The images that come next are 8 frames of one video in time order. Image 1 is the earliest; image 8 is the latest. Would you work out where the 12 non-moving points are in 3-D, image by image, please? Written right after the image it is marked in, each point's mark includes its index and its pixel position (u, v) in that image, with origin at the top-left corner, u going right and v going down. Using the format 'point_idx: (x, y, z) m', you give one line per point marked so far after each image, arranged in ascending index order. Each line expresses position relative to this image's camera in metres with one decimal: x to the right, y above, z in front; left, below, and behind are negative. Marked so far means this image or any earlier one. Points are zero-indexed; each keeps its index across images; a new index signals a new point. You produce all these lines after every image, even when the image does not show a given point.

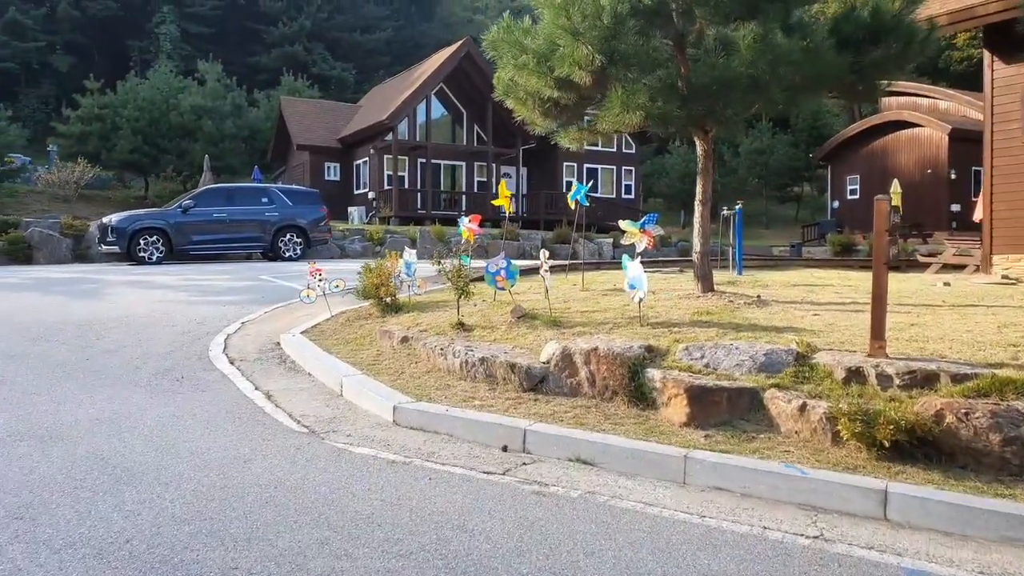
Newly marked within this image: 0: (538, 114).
0: (+0.3, +2.1, +9.4) m
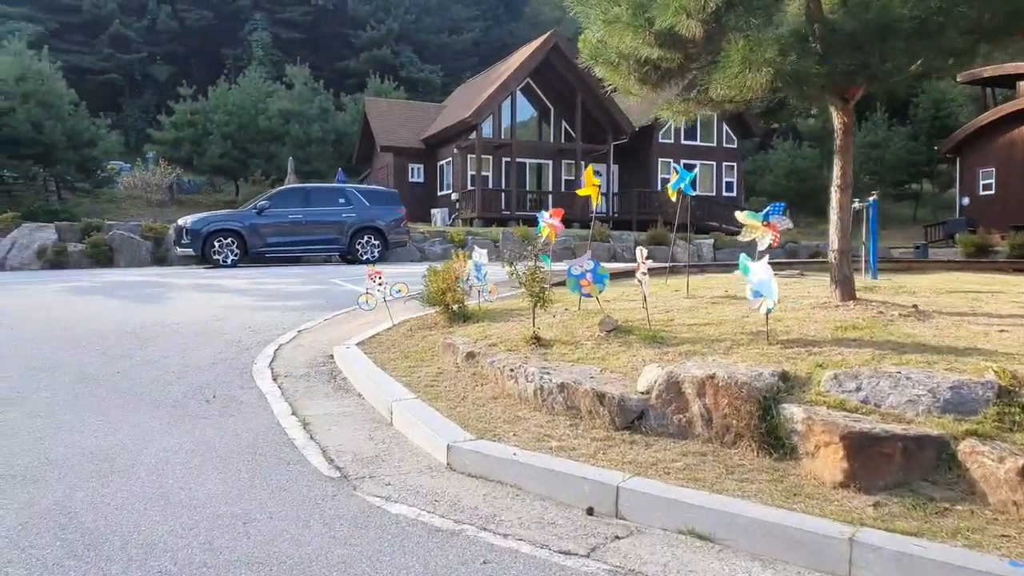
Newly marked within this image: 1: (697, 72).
0: (+1.2, +2.1, +7.8) m
1: (+1.8, +2.1, +7.5) m
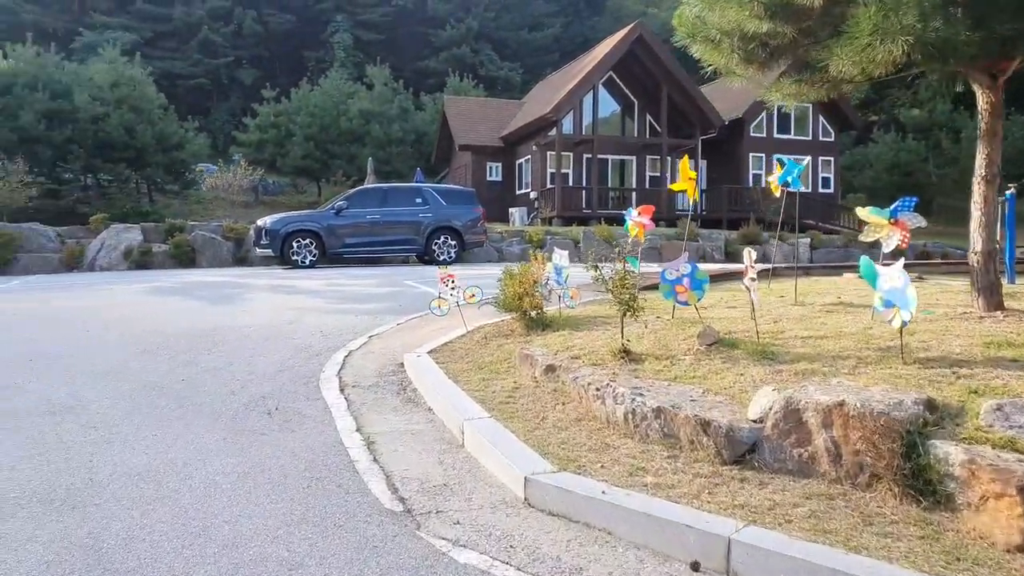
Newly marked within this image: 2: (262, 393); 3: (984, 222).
0: (+2.0, +2.0, +6.9) m
1: (+2.5, +2.0, +6.6) m
2: (-2.3, -1.0, +7.2) m
3: (+4.0, +0.6, +6.5) m
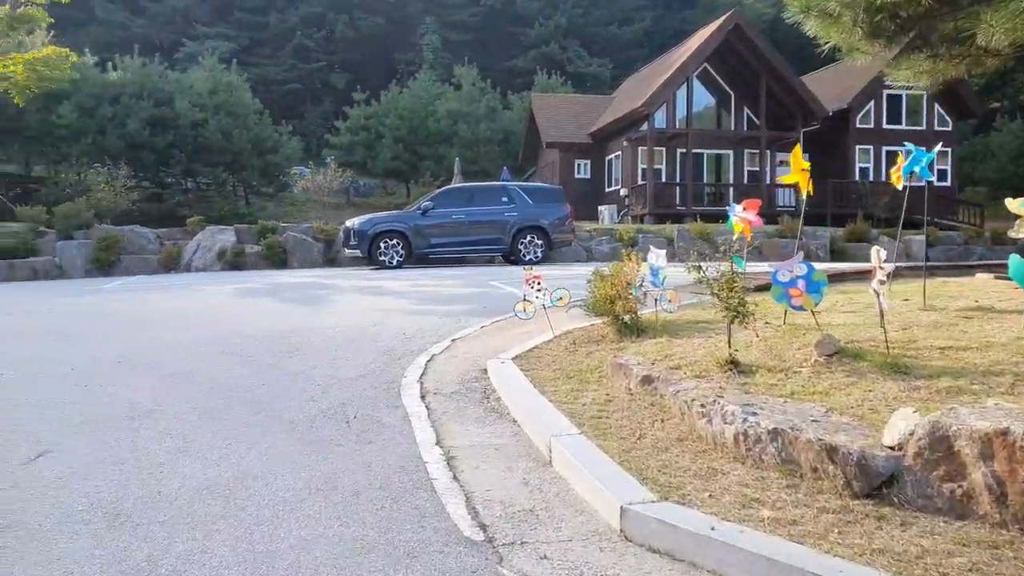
0: (+2.8, +2.0, +6.1) m
1: (+3.2, +2.0, +5.7) m
2: (-1.5, -1.0, +6.9) m
3: (+4.7, +0.5, +5.5) m
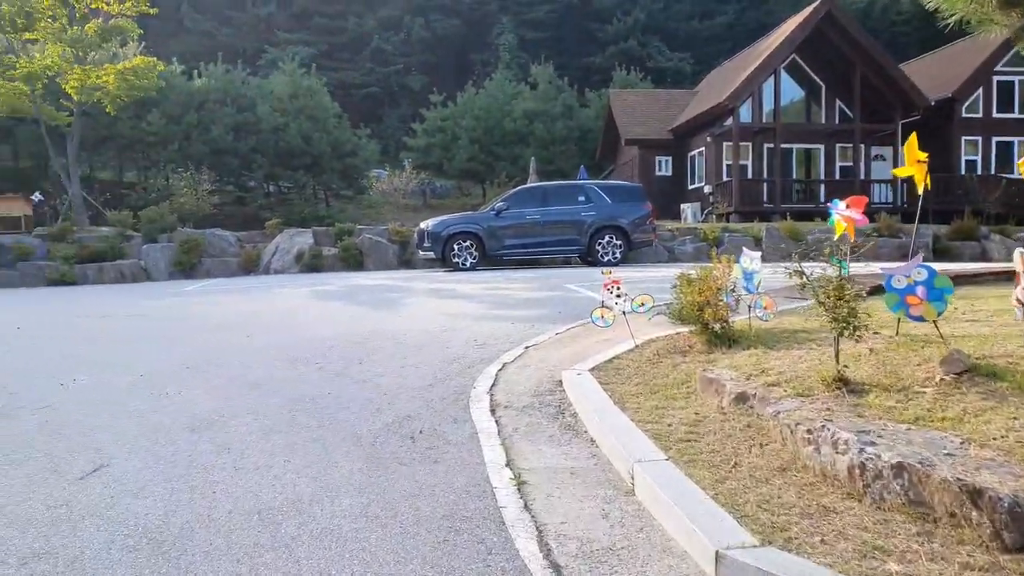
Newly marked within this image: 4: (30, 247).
0: (+3.3, +1.9, +5.3) m
1: (+3.8, +2.0, +4.9) m
2: (-0.9, -1.0, +6.5) m
3: (+5.1, +0.5, +4.5) m
4: (-12.0, +1.0, +19.0) m
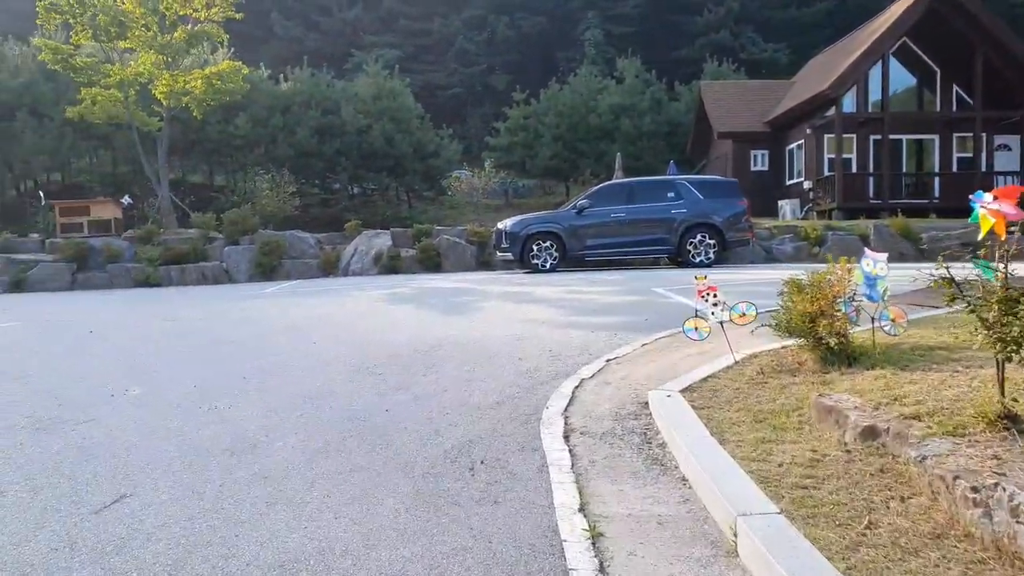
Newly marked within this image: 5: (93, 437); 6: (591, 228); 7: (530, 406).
0: (+3.7, +1.9, +4.1) m
1: (+4.1, +1.9, +3.6) m
2: (-0.3, -1.1, +5.7) m
3: (+5.4, +0.4, +3.1) m
4: (-9.9, +1.0, +19.4) m
5: (-3.1, -1.1, +5.7) m
6: (+1.8, +1.3, +17.2) m
7: (+0.2, -1.0, +6.3) m
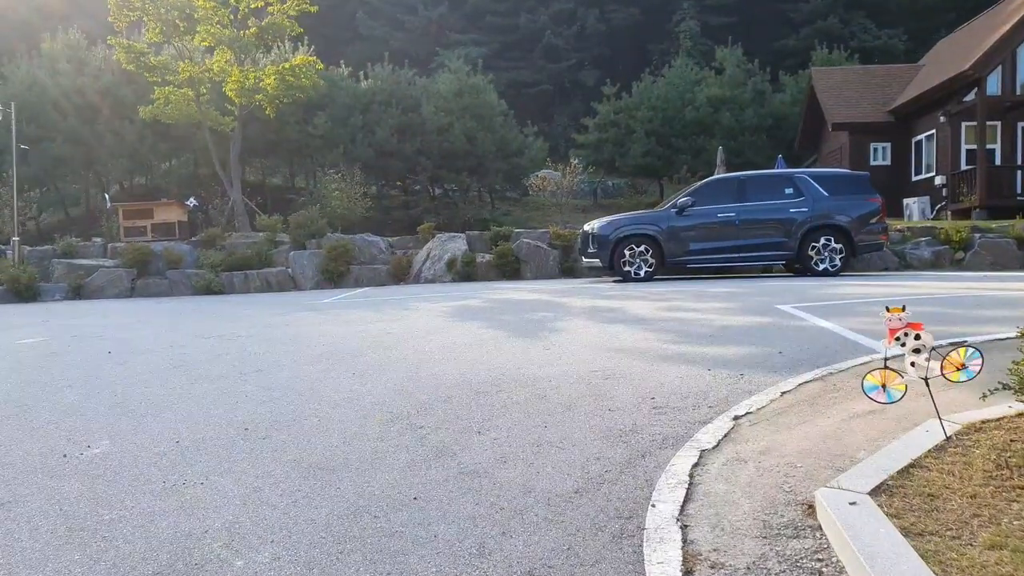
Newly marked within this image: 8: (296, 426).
0: (+3.9, +1.7, +1.6) m
1: (+4.3, +1.7, +1.1) m
2: (+0.1, -1.3, +3.7) m
3: (+5.5, +0.2, +0.4) m
4: (-7.9, +0.8, +18.3) m
5: (-2.7, -1.3, +4.0) m
6: (+3.5, +1.1, +14.9) m
7: (+0.6, -1.1, +4.2) m
8: (-1.6, -1.0, +5.8) m
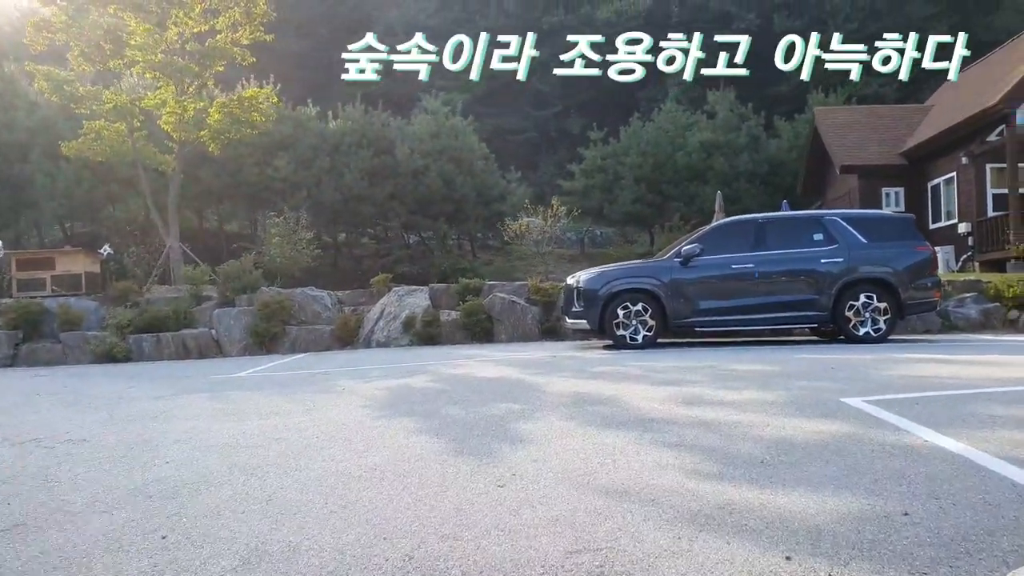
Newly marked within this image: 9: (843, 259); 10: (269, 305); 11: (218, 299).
0: (+3.6, +1.5, -1.2) m
1: (+3.9, +1.5, -1.8) m
2: (-0.3, -1.6, +0.6) m
3: (+5.2, +0.1, -2.5) m
4: (-8.5, -0.5, +15.2) m
5: (-3.1, -1.6, +0.9) m
6: (+2.9, 0.0, +12.0) m
7: (+0.2, -1.5, +1.1) m
8: (-2.0, -1.5, +2.7) m
9: (+5.0, +0.4, +11.8) m
10: (-4.7, -0.4, +15.1) m
11: (-6.1, -0.2, +16.1) m
